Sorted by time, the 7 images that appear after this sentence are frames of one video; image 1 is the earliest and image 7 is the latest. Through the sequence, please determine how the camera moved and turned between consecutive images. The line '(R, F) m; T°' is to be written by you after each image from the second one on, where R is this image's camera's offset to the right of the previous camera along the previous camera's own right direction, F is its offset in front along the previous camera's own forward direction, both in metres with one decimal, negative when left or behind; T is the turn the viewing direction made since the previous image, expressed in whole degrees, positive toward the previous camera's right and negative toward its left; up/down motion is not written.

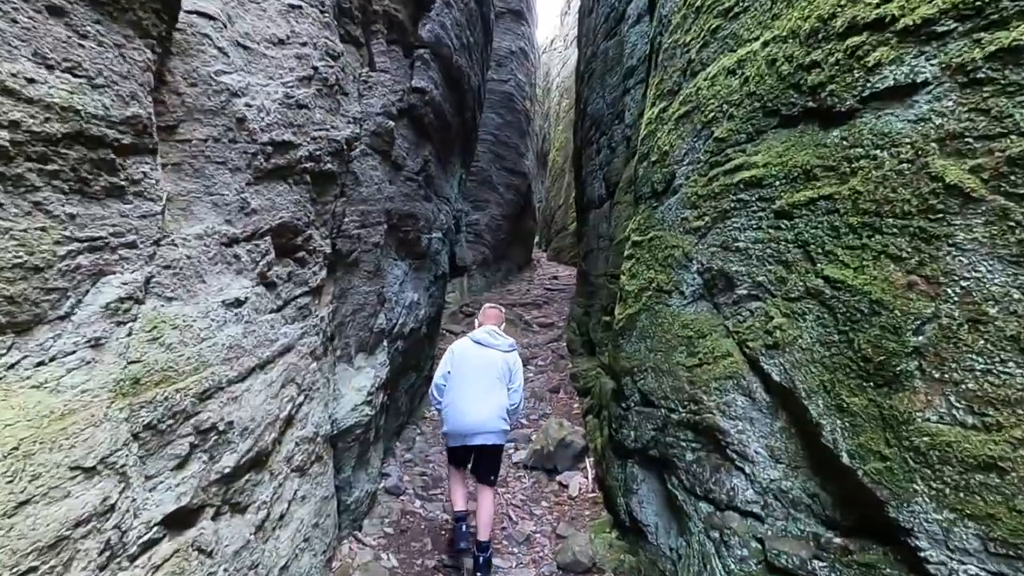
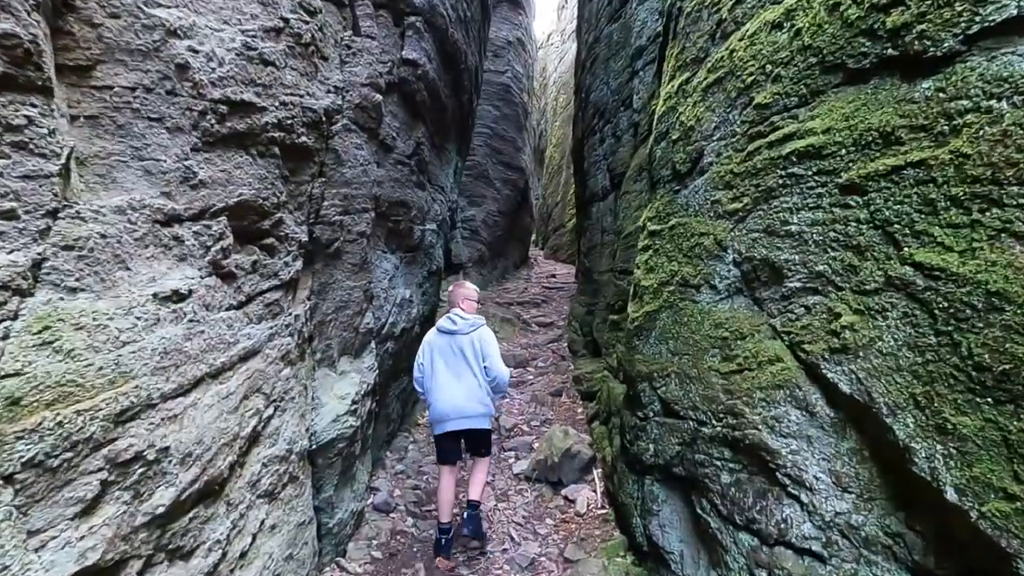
(-0.1, +0.7) m; 0°
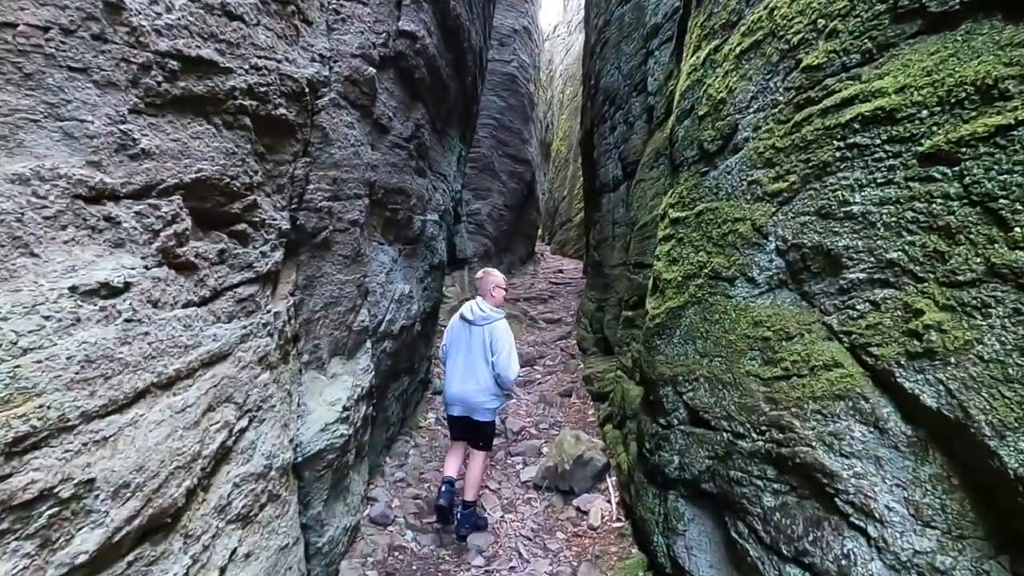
(0.0, +0.5) m; -1°
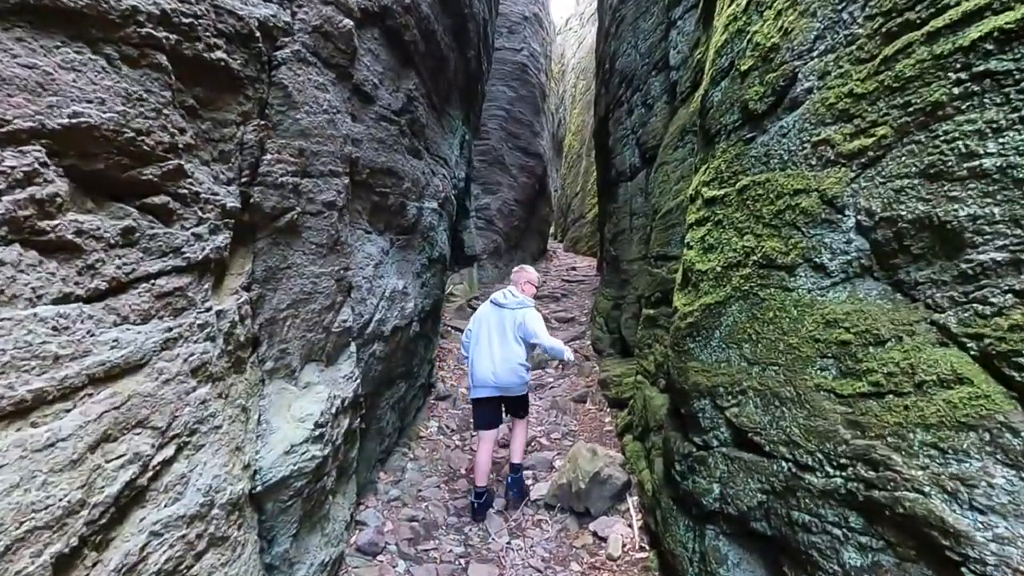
(+0.1, +0.8) m; -1°
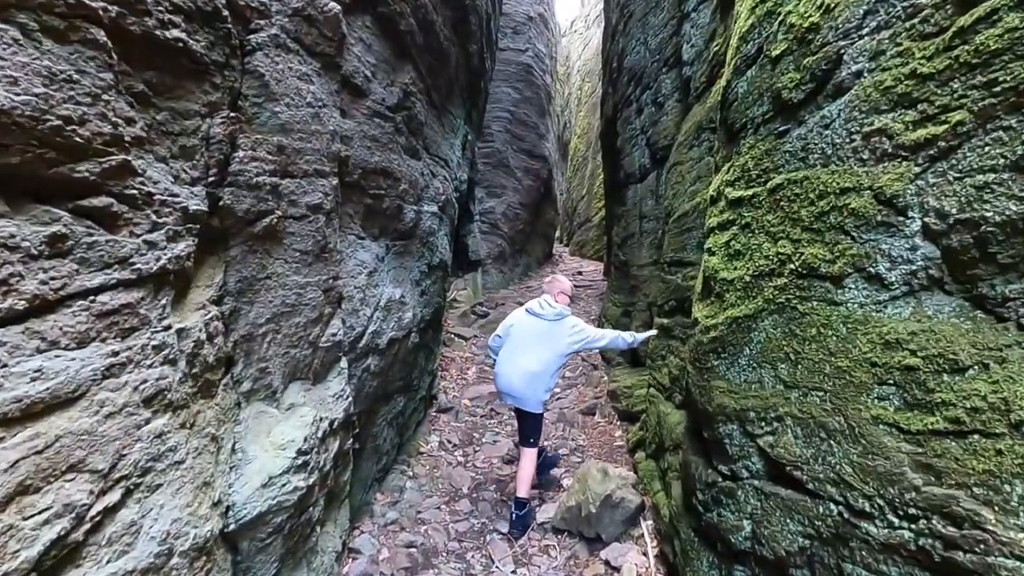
(0.0, +0.4) m; 0°
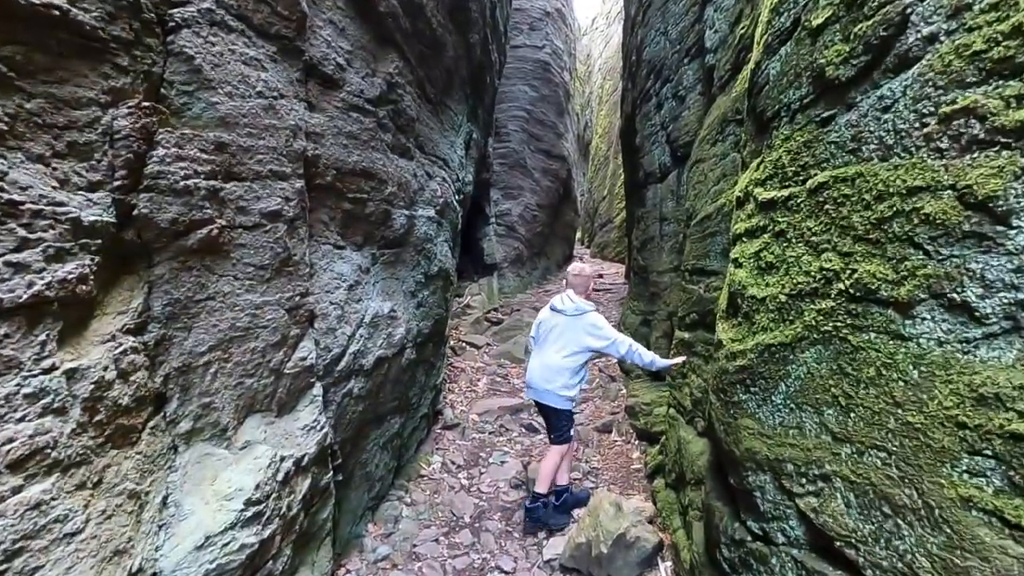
(+0.2, +0.6) m; -2°
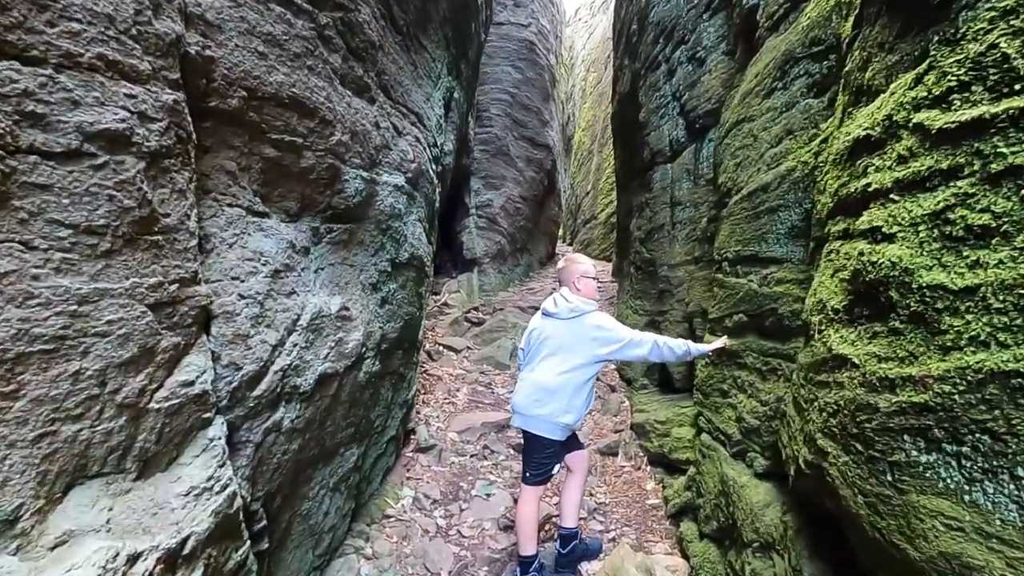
(-0.1, +1.4) m; +2°
